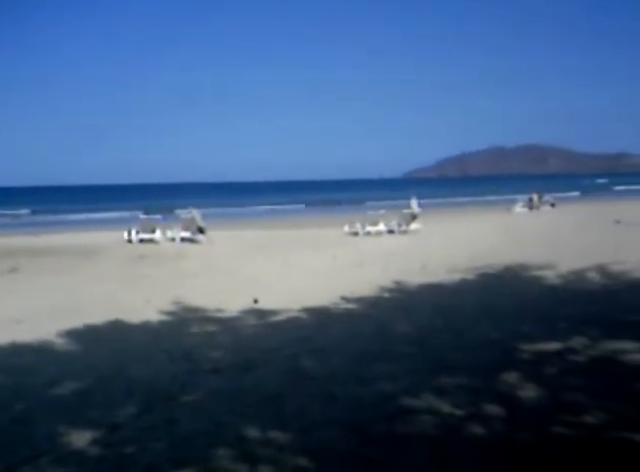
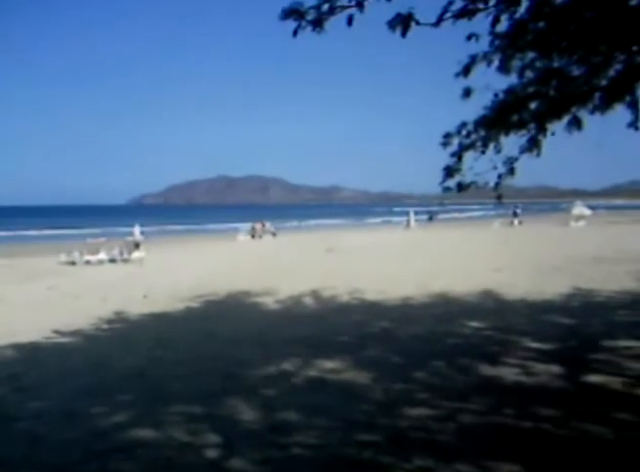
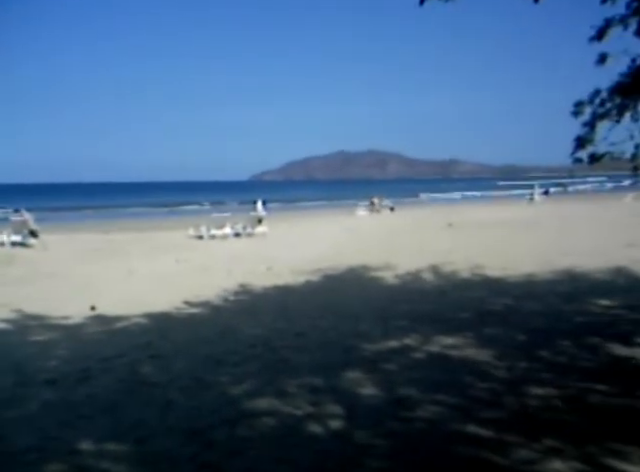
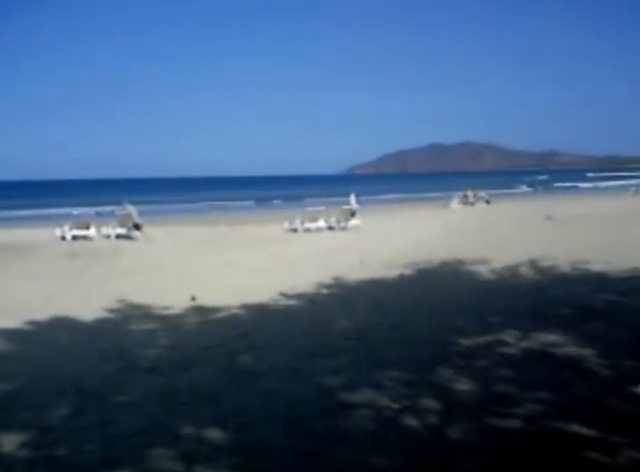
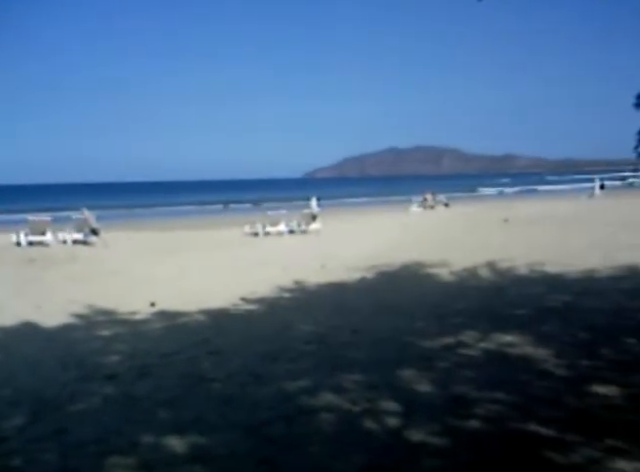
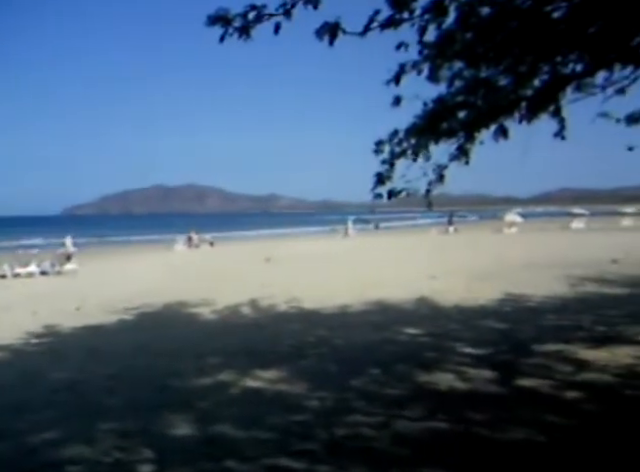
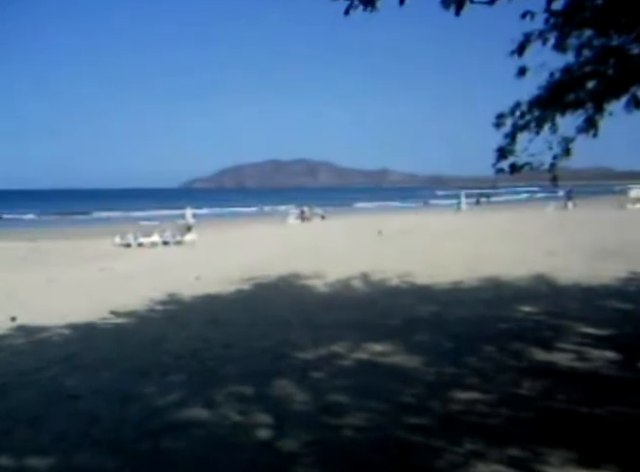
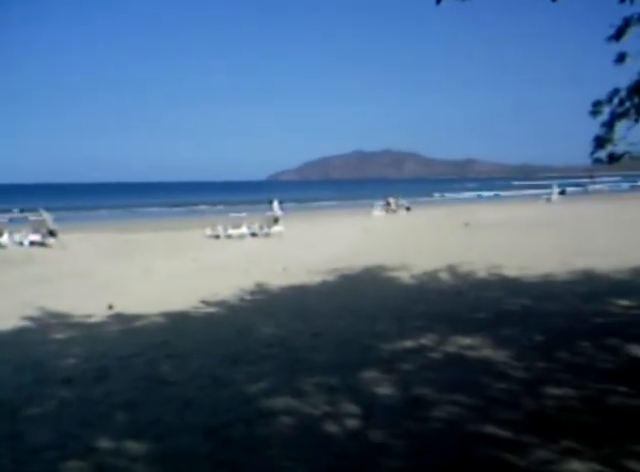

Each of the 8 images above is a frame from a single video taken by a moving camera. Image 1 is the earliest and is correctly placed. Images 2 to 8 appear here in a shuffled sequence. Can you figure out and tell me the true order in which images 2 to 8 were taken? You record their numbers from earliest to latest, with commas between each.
4, 5, 8, 3, 7, 2, 6
